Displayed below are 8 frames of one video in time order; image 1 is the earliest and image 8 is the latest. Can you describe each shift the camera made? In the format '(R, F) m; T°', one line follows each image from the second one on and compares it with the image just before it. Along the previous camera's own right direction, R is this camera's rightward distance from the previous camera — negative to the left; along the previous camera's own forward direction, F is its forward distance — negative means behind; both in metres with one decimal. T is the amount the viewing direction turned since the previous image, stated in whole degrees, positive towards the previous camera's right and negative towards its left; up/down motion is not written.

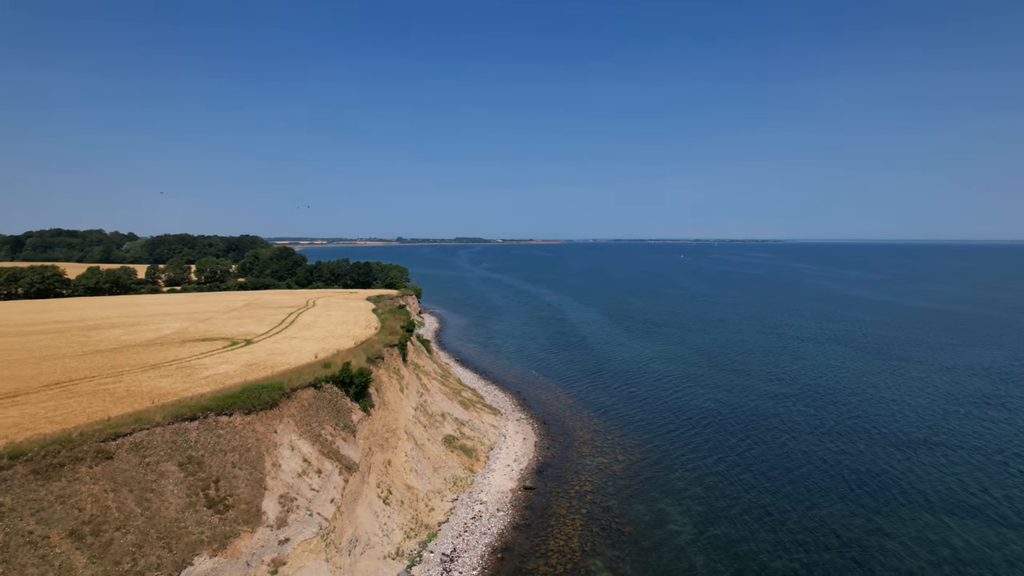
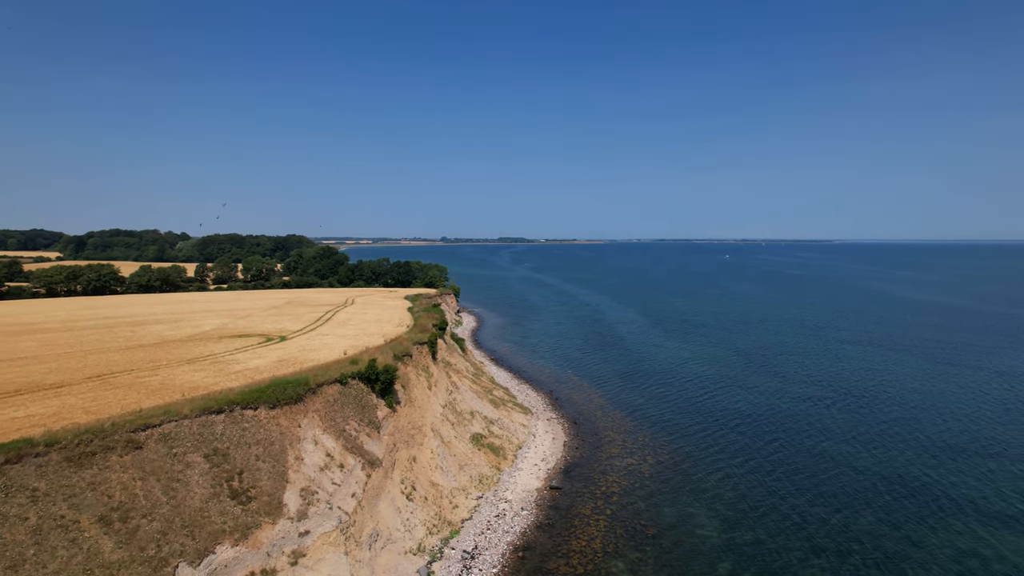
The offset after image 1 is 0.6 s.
(+0.5, +0.2) m; -4°
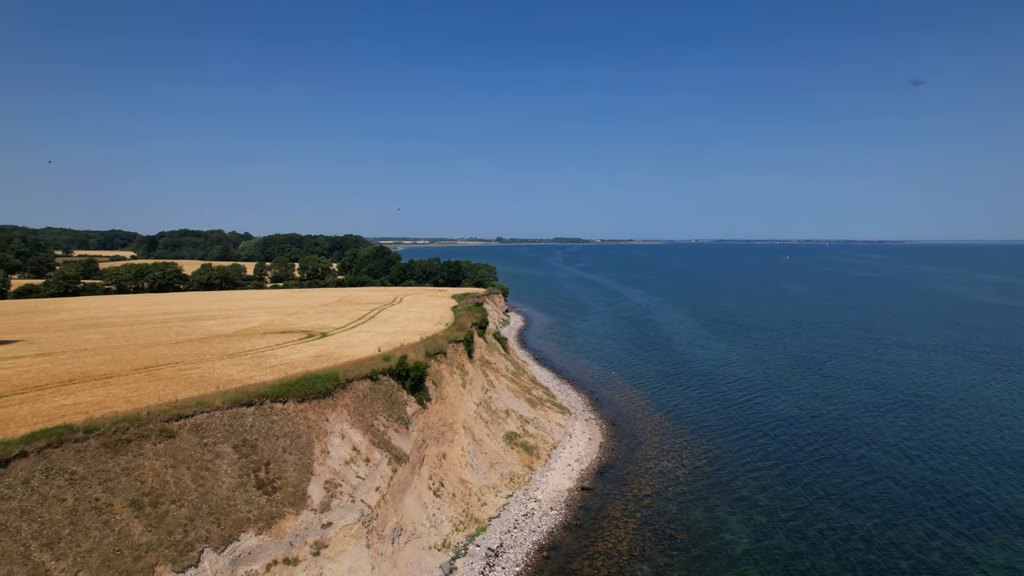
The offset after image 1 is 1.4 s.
(+0.8, +0.3) m; -5°
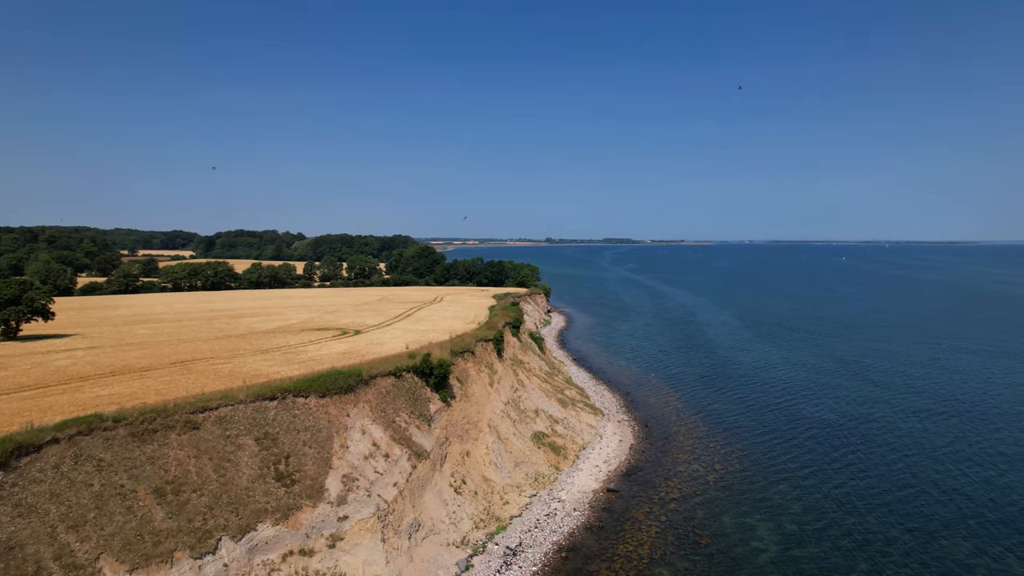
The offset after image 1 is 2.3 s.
(+0.8, +0.2) m; -4°
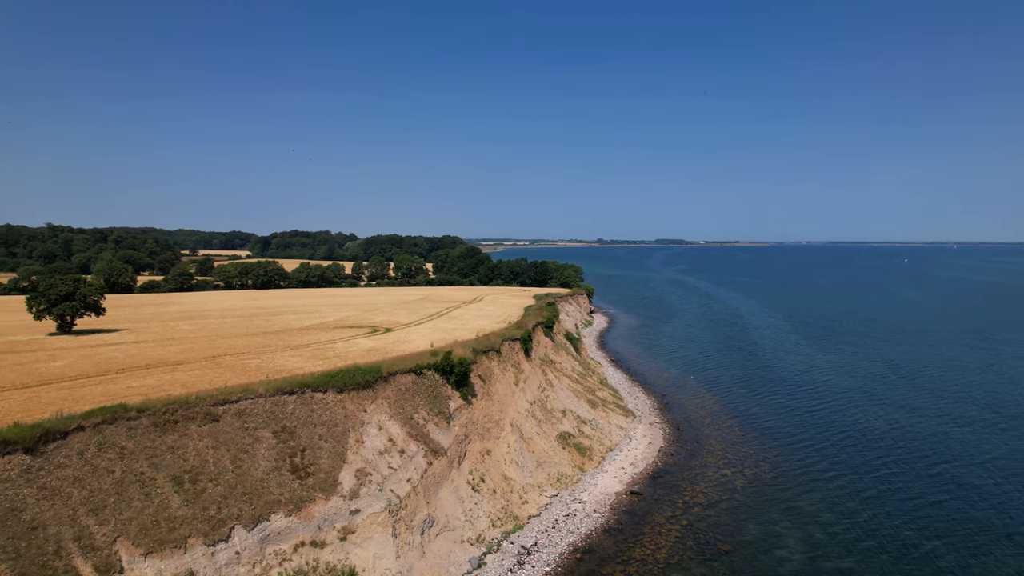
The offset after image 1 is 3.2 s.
(+0.9, +0.1) m; -4°
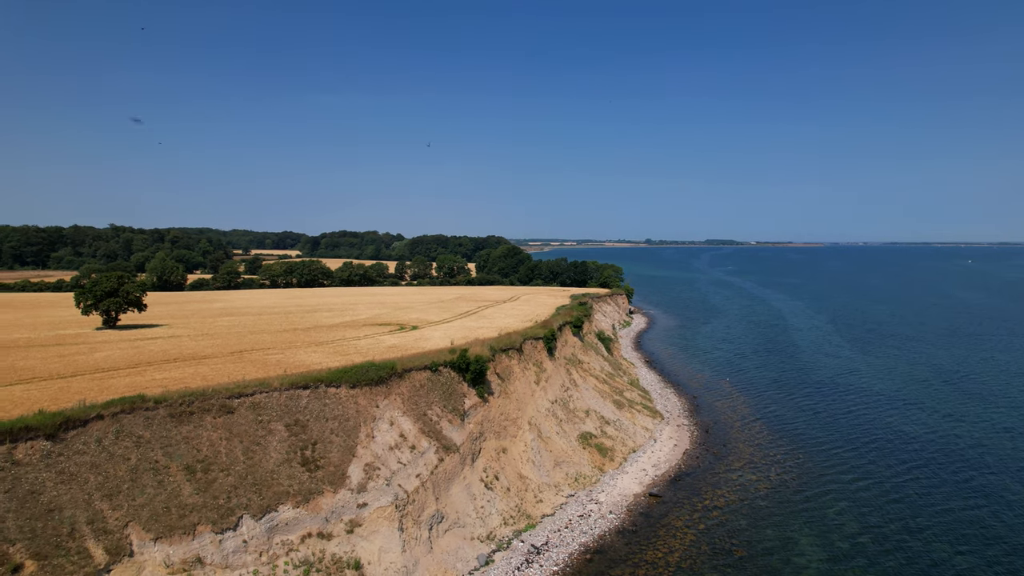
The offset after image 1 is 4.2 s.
(+0.9, +0.1) m; -4°
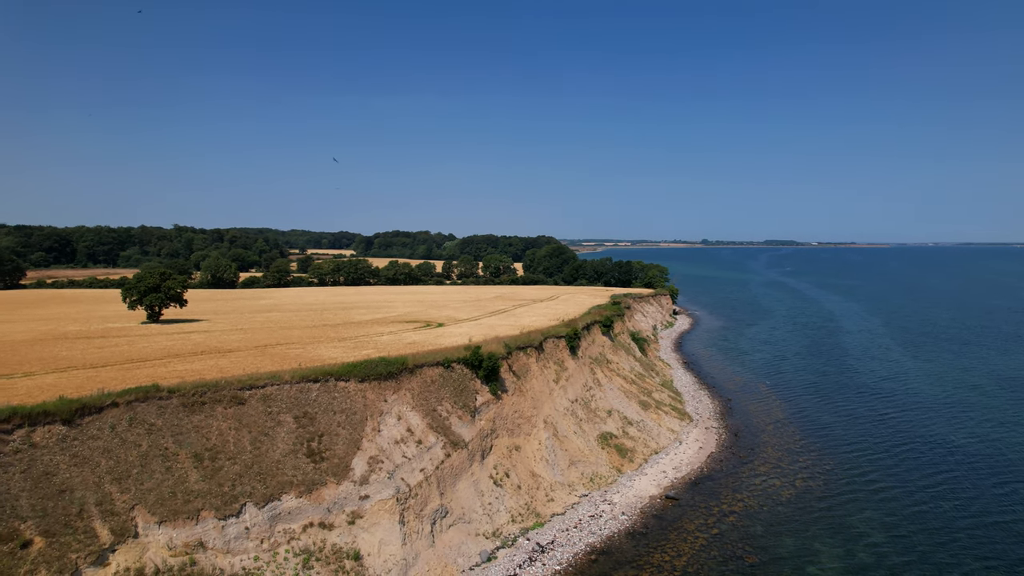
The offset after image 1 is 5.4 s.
(+1.2, +0.1) m; -4°
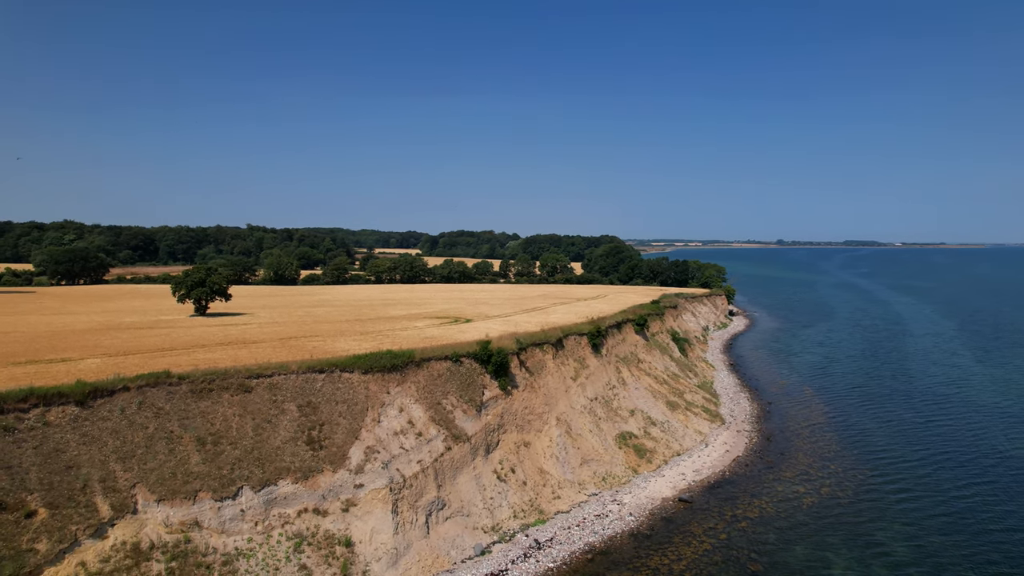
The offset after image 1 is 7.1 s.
(+1.7, 0.0) m; -5°
